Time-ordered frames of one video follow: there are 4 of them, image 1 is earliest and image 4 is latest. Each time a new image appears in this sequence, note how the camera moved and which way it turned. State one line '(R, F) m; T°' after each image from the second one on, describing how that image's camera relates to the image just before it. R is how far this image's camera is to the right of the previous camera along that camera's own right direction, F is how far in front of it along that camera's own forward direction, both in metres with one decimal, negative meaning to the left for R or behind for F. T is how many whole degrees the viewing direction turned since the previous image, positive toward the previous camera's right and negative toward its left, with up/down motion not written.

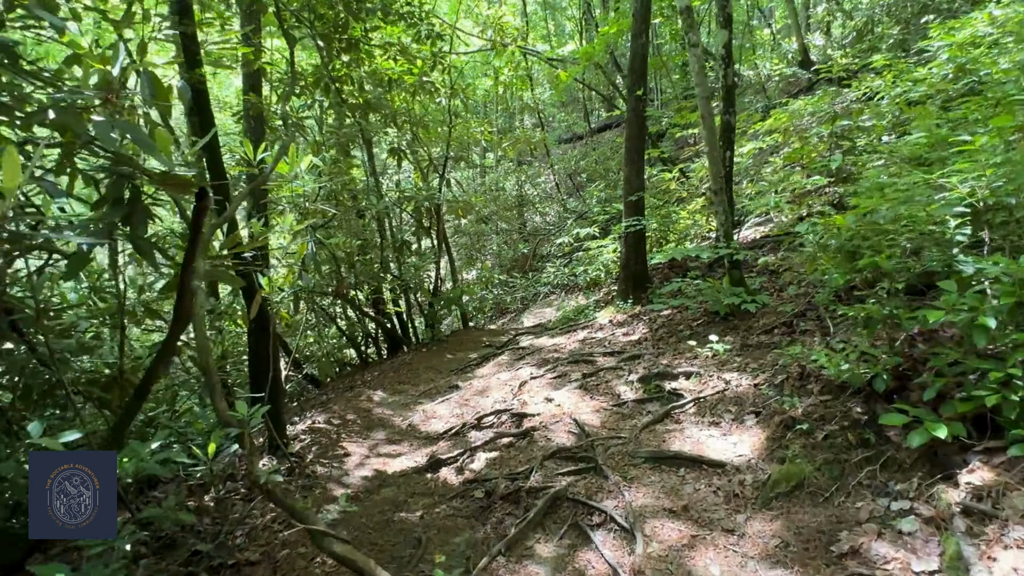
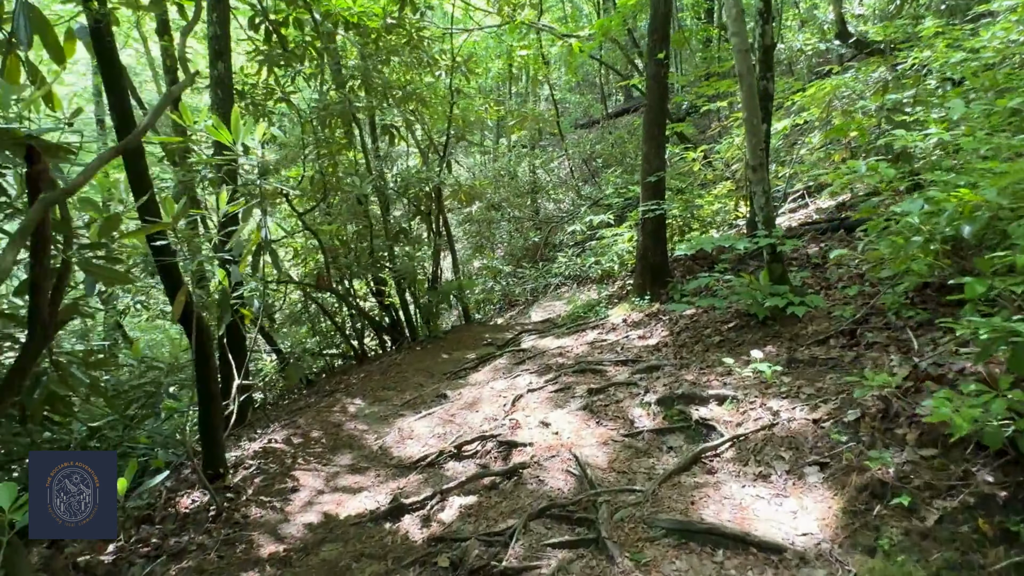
(+0.2, +0.9) m; -2°
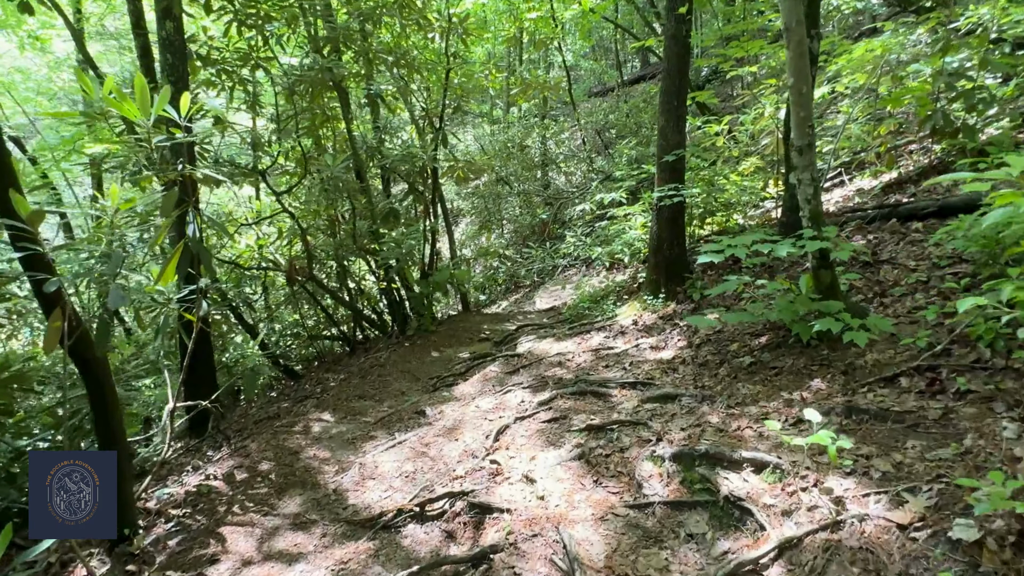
(+0.2, +0.8) m; -1°
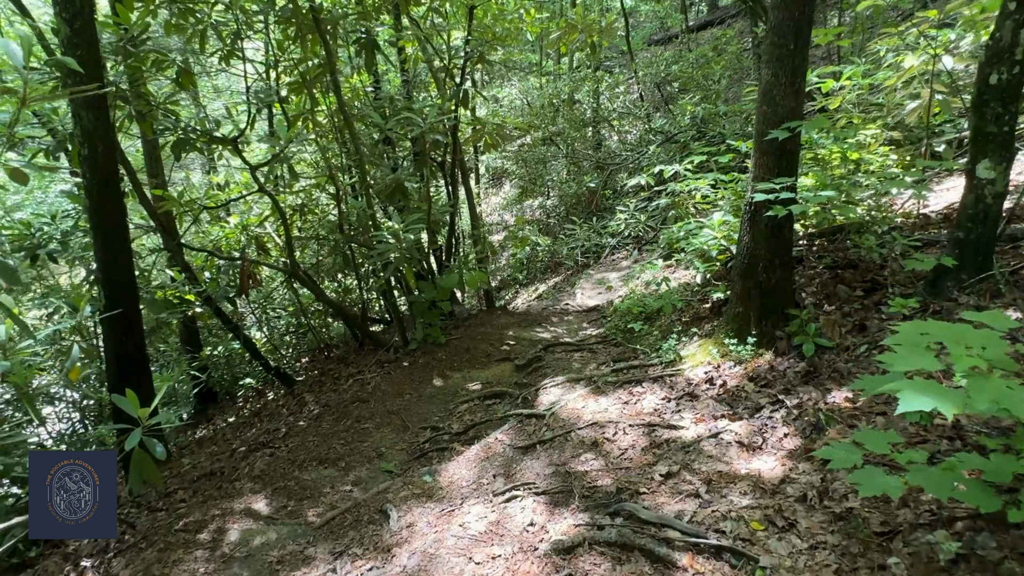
(+0.2, +1.7) m; -5°
